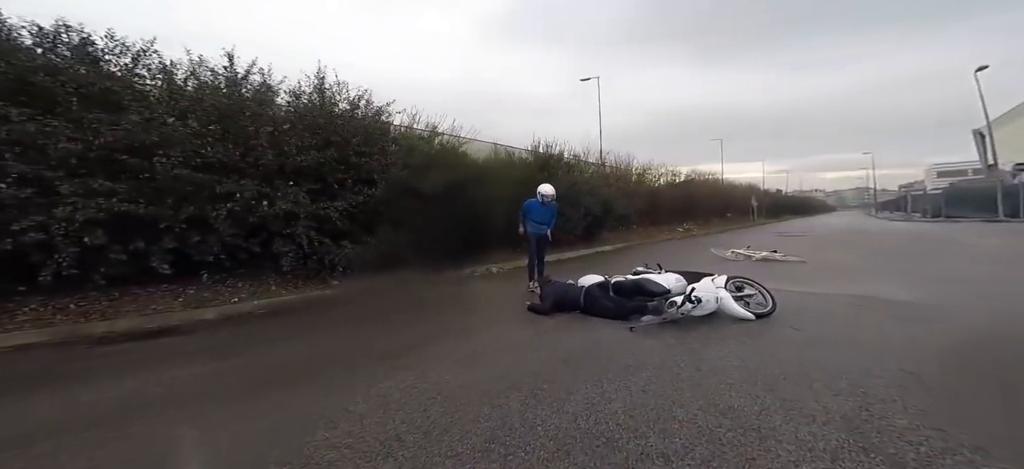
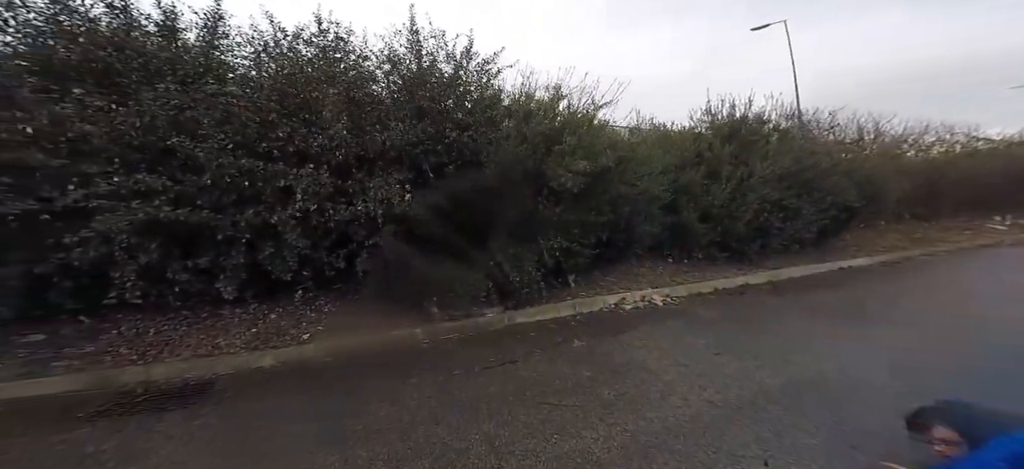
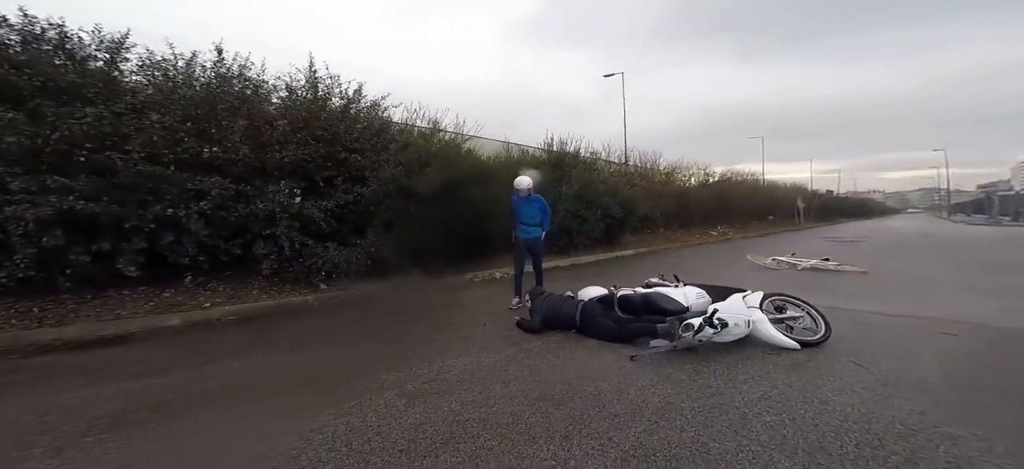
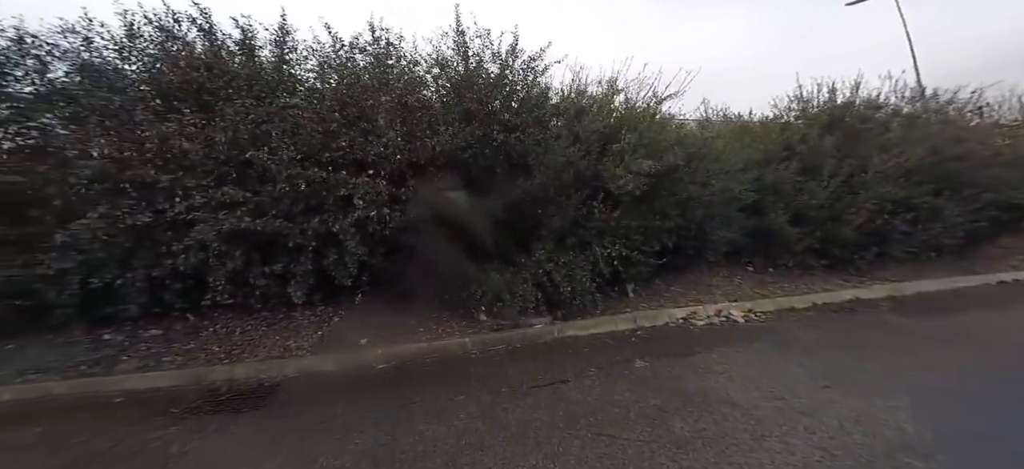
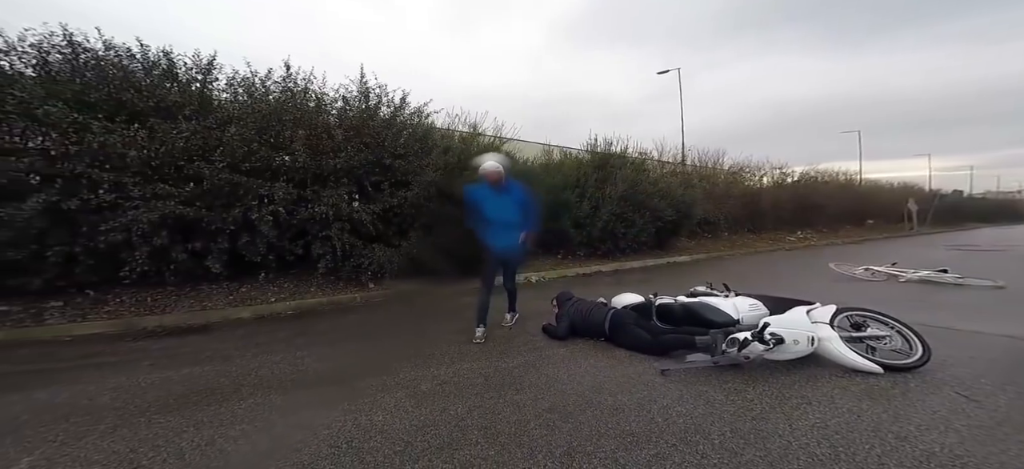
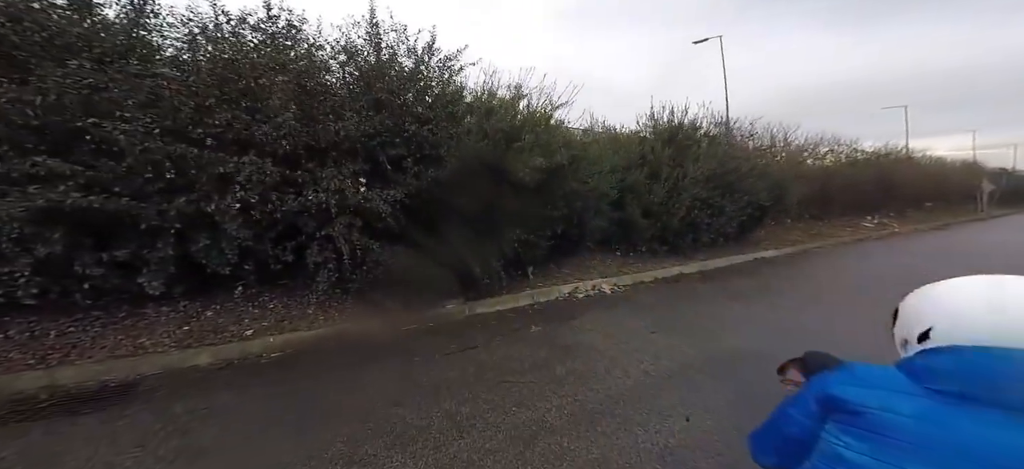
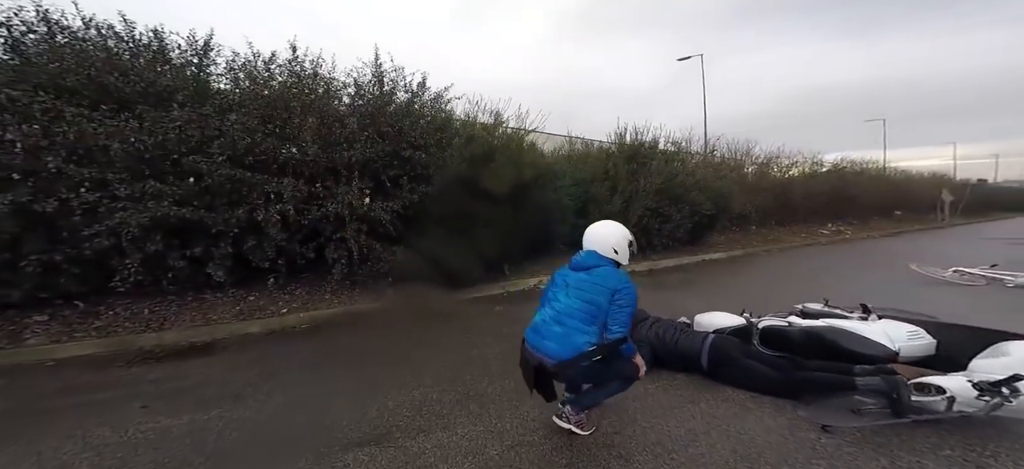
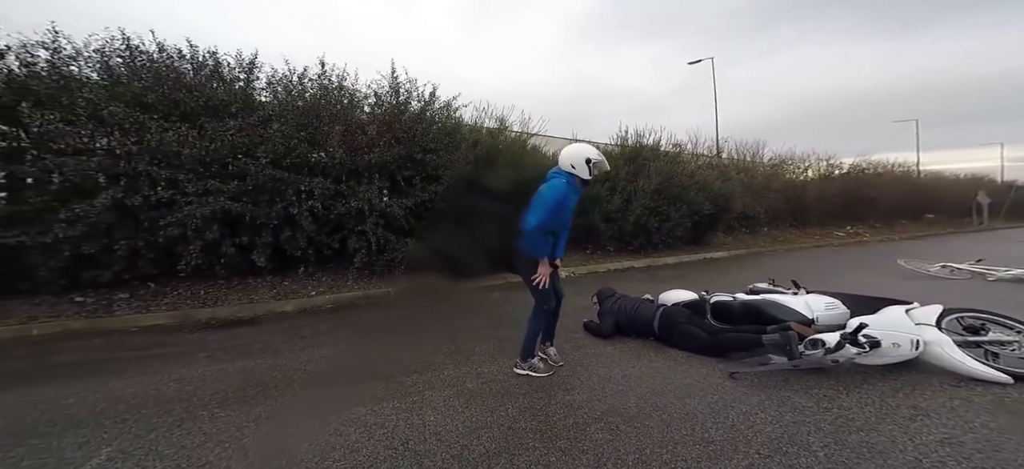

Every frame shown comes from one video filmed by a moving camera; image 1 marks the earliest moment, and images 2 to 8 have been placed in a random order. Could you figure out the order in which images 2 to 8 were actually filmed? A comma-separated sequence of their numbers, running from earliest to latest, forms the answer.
3, 5, 8, 7, 6, 2, 4
